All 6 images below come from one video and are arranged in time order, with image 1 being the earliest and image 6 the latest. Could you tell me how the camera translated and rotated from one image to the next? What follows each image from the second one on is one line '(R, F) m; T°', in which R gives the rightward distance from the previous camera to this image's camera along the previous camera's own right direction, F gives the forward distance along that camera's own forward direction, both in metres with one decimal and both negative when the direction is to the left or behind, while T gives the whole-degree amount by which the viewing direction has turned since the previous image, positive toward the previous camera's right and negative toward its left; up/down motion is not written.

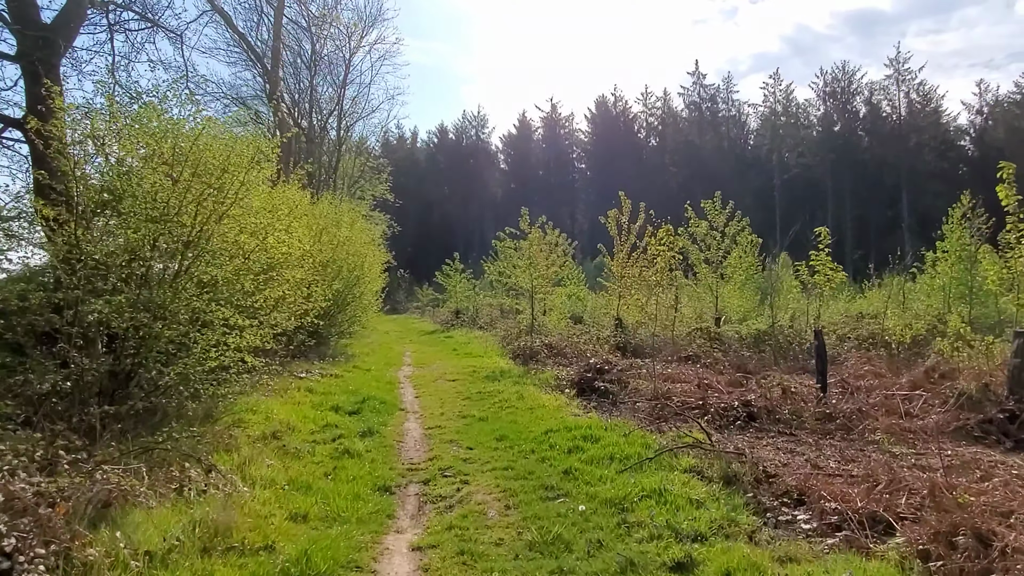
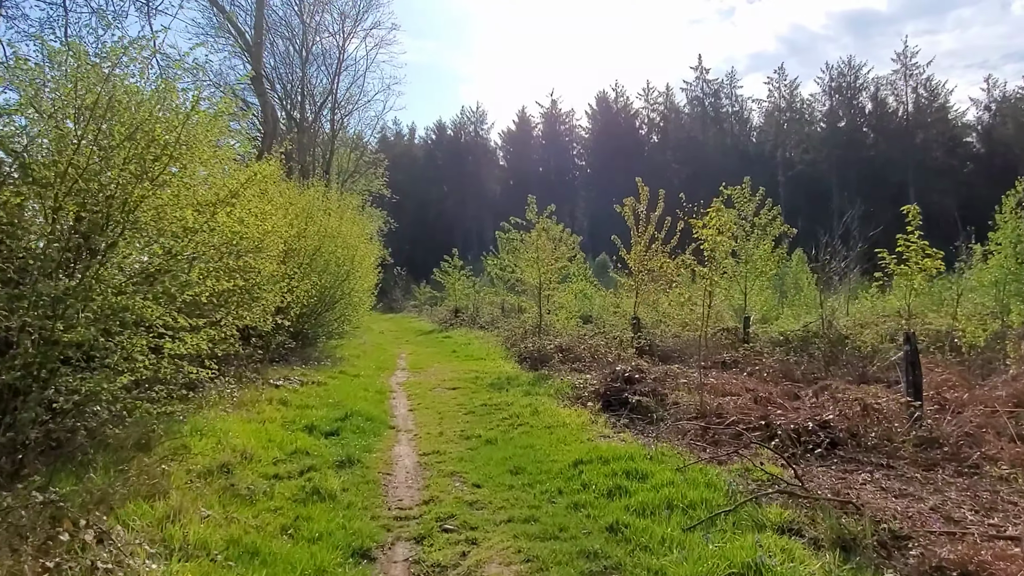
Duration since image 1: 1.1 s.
(-0.1, +1.8) m; 0°
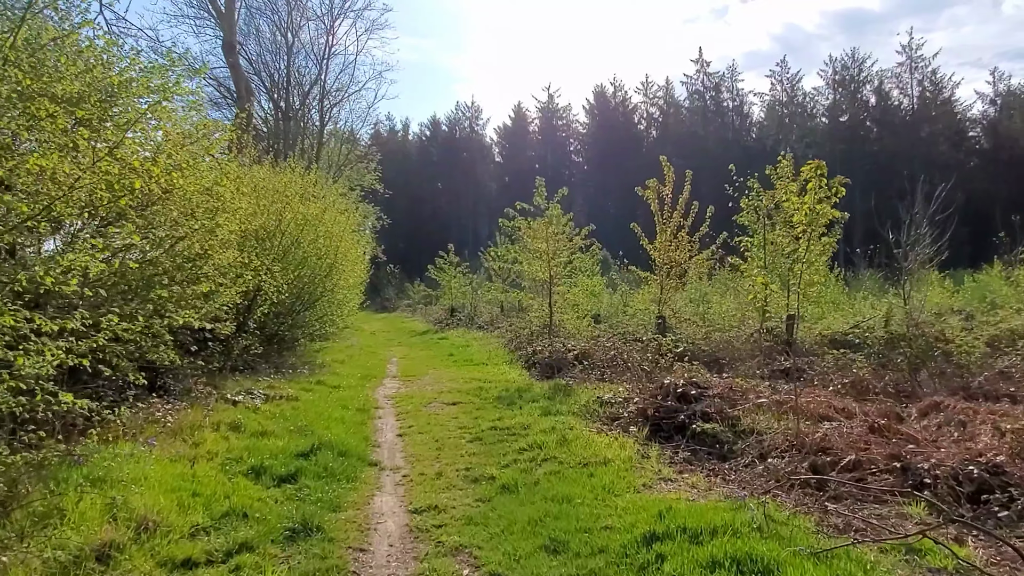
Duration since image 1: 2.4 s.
(-0.2, +2.2) m; 0°
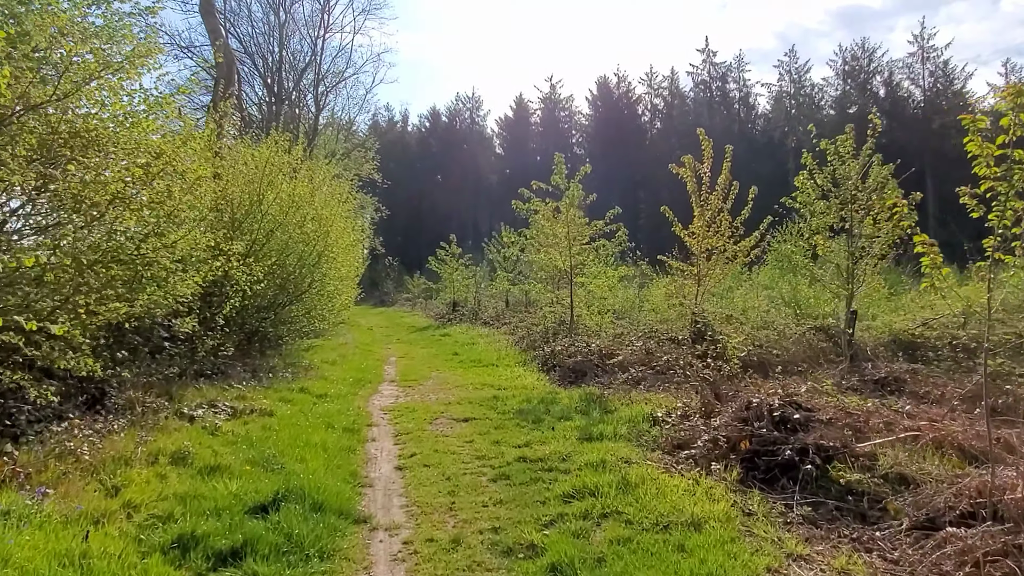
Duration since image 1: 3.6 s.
(-0.2, +1.9) m; 0°
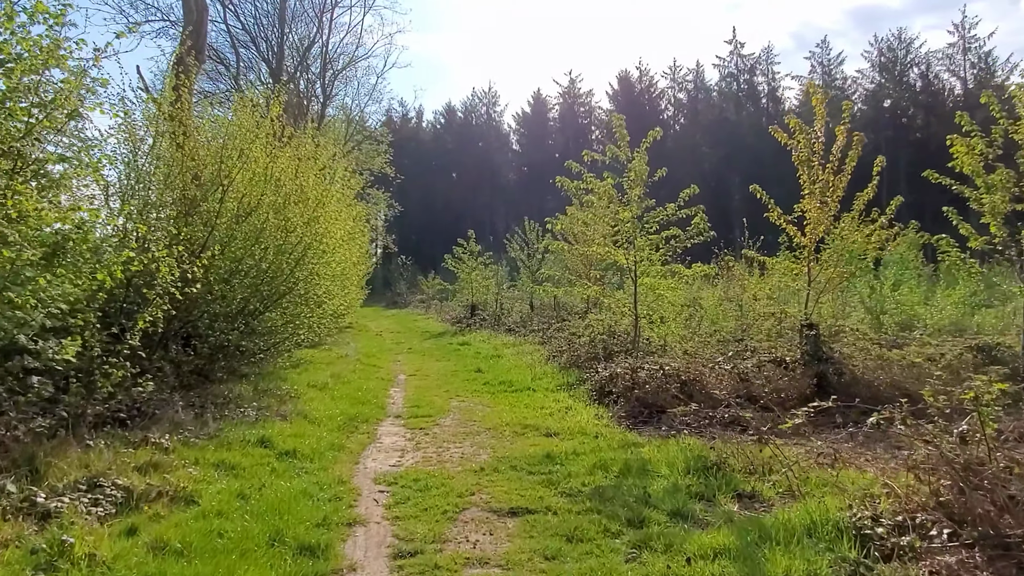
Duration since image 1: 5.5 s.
(-0.3, +3.2) m; -1°
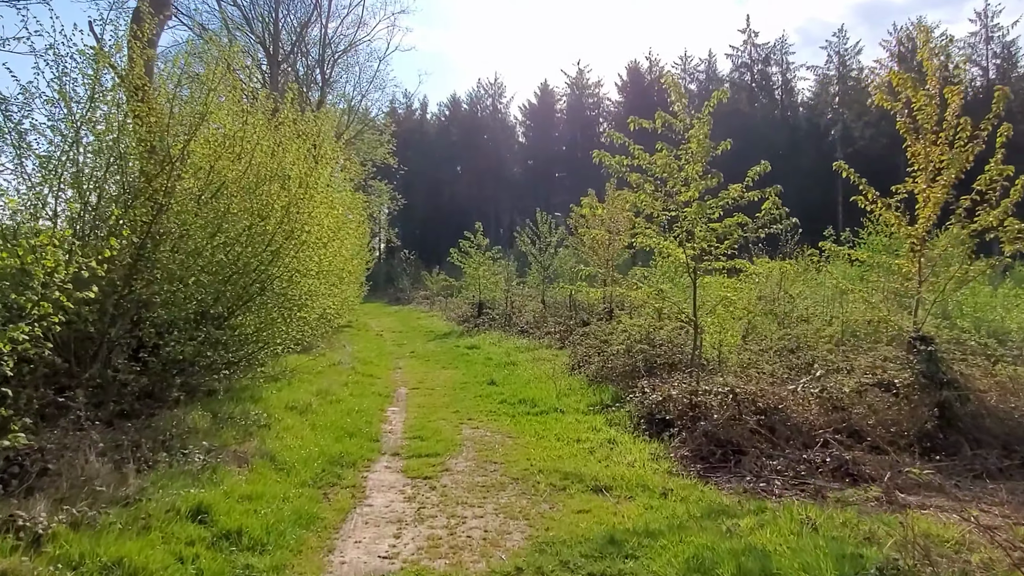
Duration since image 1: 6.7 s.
(-0.2, +2.0) m; 0°
